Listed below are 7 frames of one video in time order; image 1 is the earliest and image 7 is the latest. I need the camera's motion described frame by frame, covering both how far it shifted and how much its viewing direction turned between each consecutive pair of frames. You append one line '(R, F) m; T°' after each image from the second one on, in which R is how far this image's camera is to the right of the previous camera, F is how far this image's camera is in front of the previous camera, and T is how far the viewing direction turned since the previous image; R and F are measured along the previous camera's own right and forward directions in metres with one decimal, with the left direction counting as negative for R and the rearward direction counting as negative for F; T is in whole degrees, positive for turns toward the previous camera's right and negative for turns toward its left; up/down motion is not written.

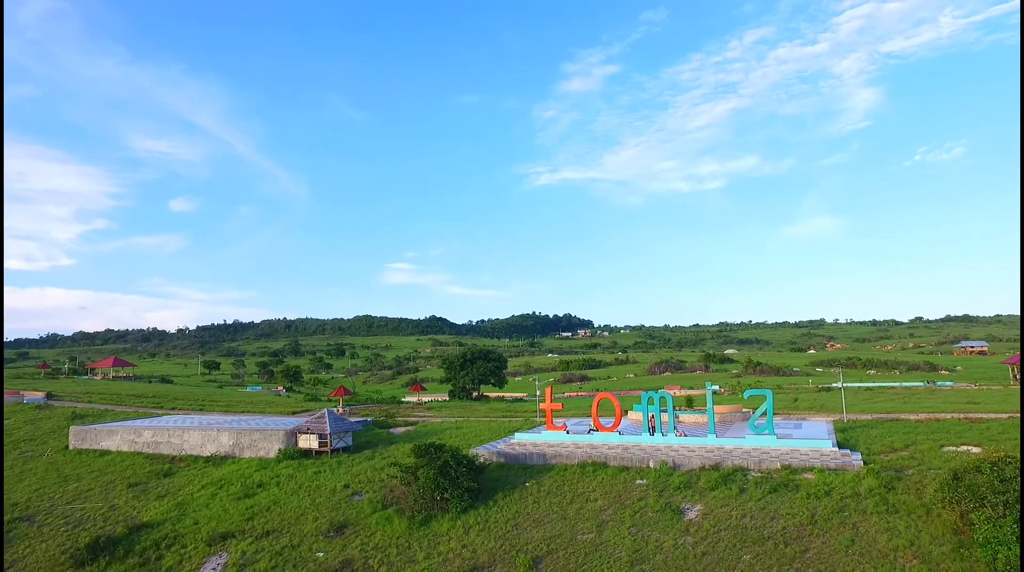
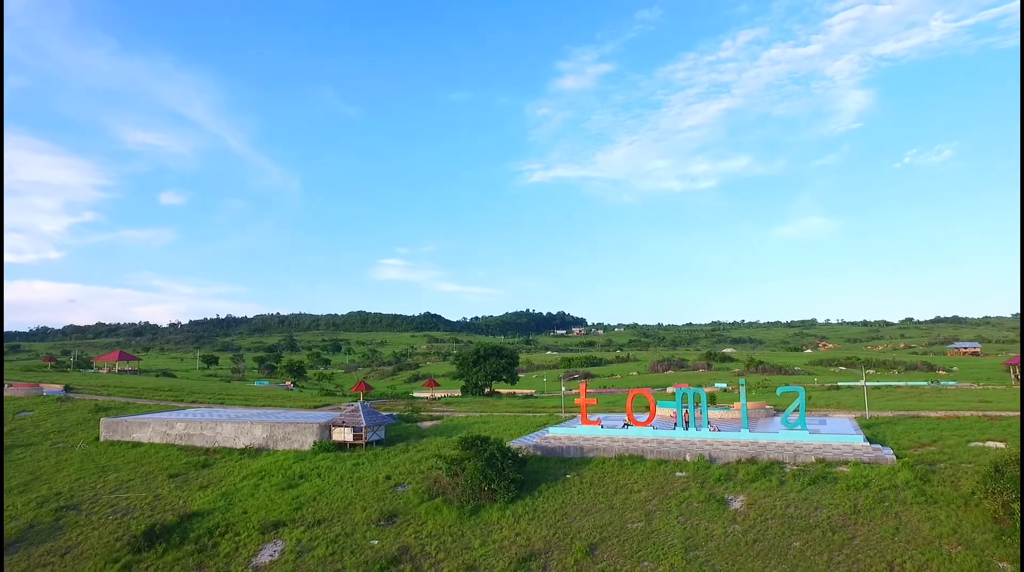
(-1.6, -0.6) m; +1°
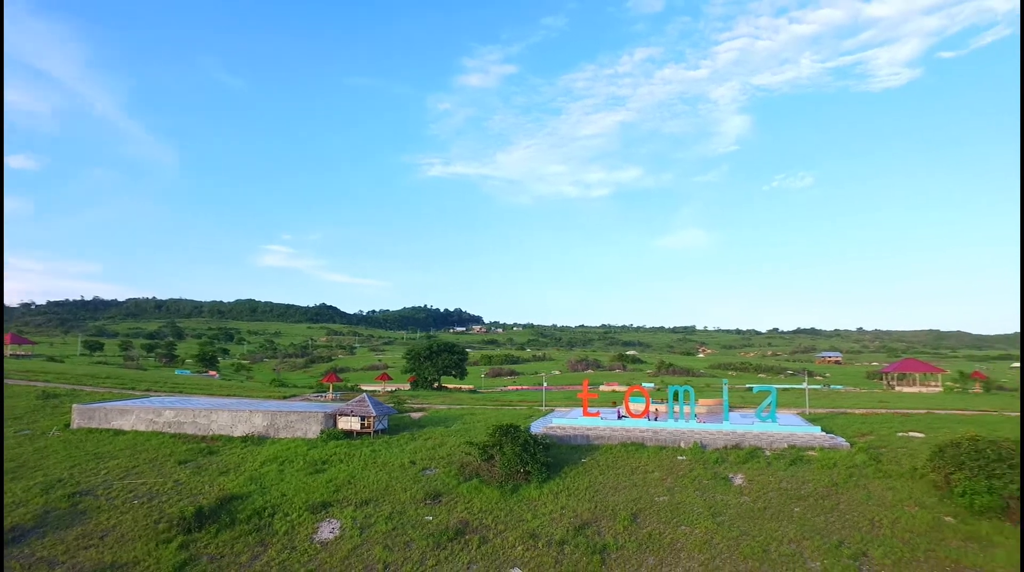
(-4.8, -1.9) m; +10°
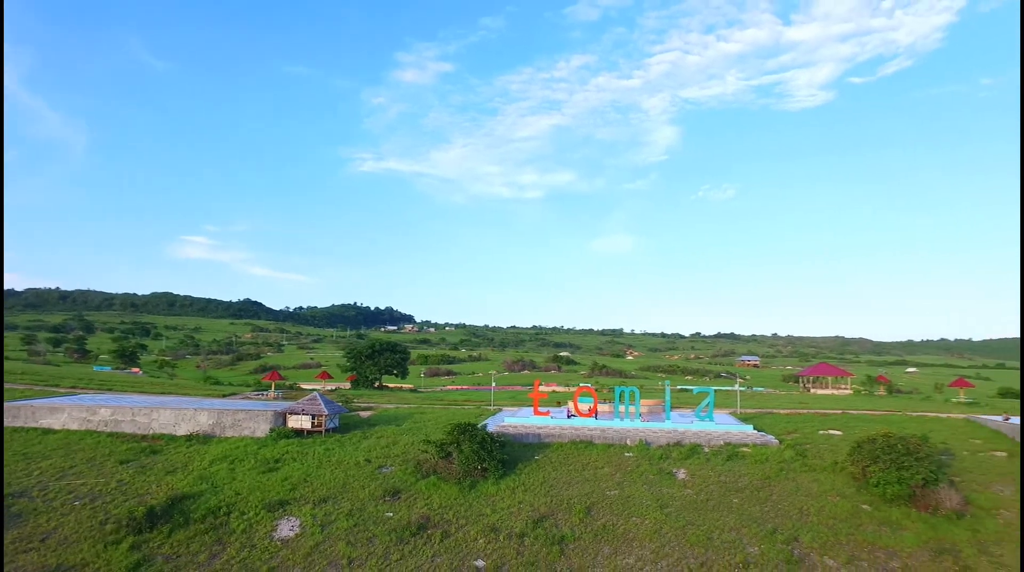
(-1.0, -0.7) m; +6°
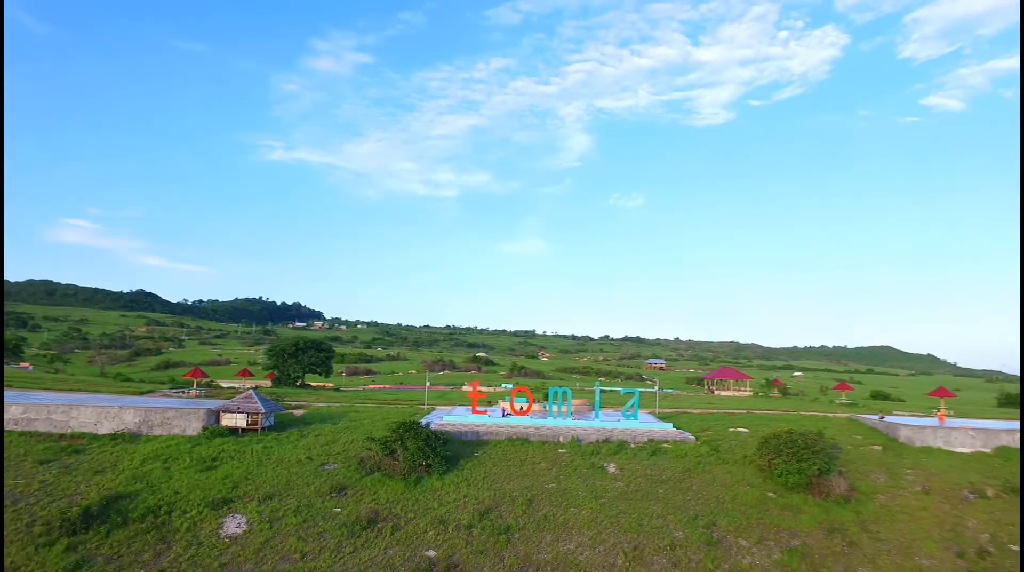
(-1.3, -1.0) m; +8°
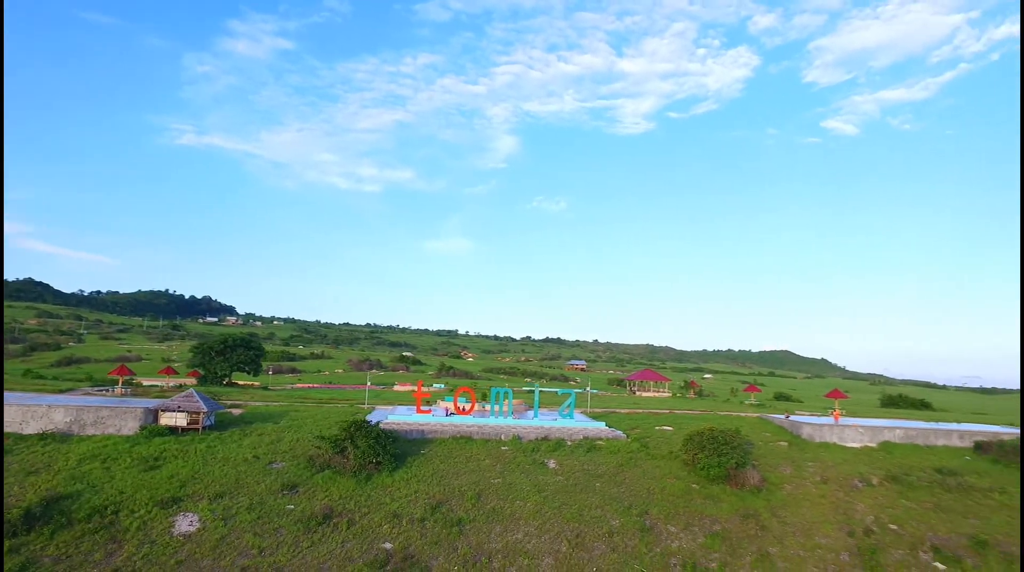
(-1.1, -1.2) m; +7°
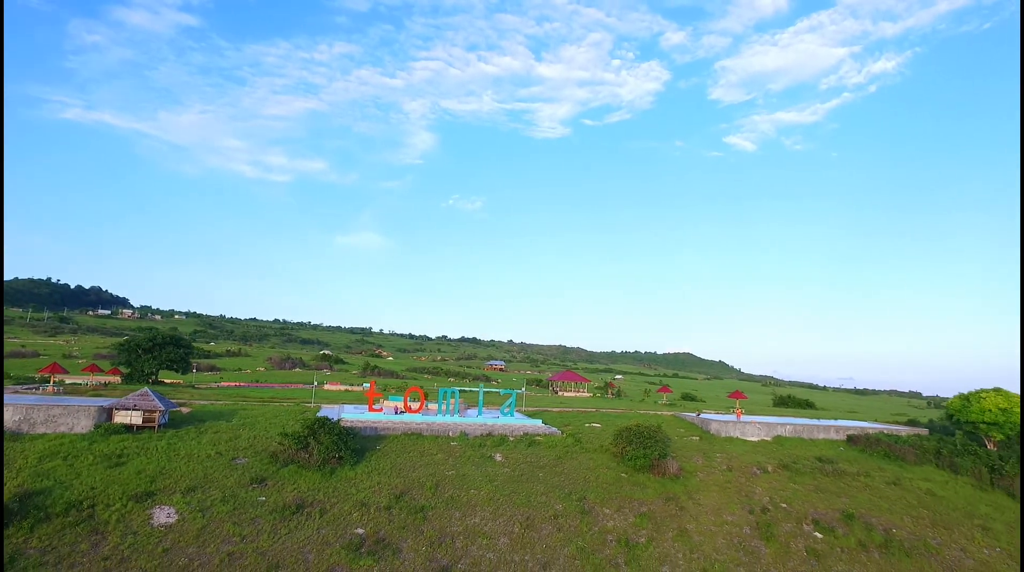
(-1.7, -2.4) m; +8°
